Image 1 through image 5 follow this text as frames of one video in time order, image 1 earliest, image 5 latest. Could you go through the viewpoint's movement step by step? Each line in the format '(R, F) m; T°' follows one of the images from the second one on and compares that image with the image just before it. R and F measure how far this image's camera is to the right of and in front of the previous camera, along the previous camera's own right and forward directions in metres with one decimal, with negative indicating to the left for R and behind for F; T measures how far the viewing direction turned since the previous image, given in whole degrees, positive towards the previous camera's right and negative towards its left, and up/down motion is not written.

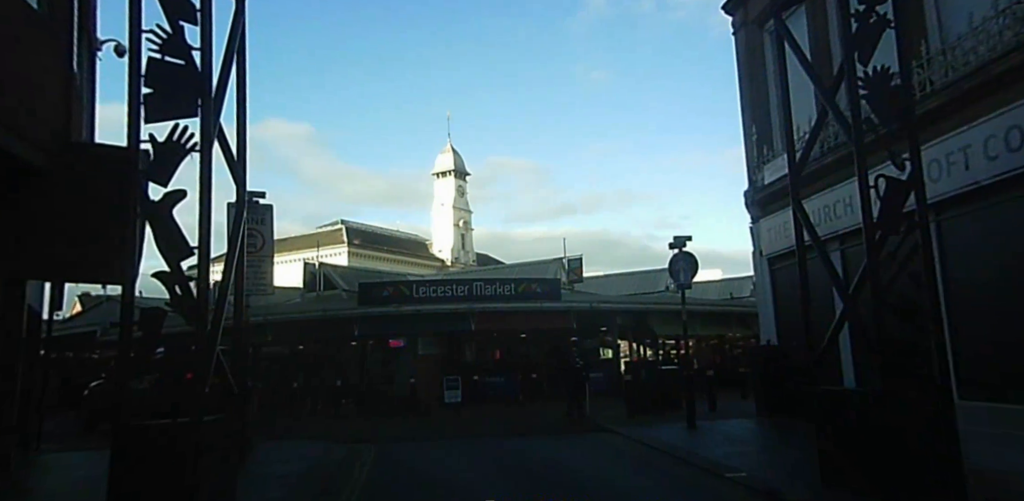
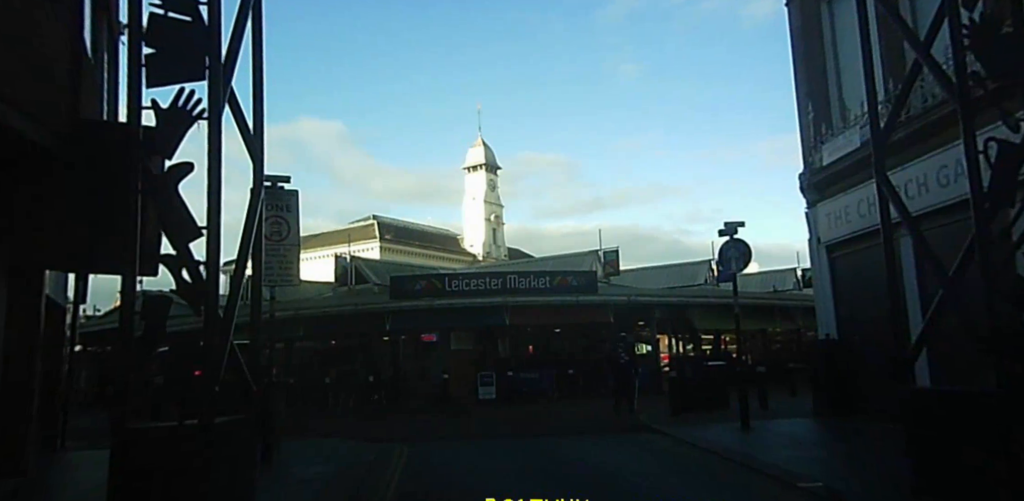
(-0.2, +0.9) m; -3°
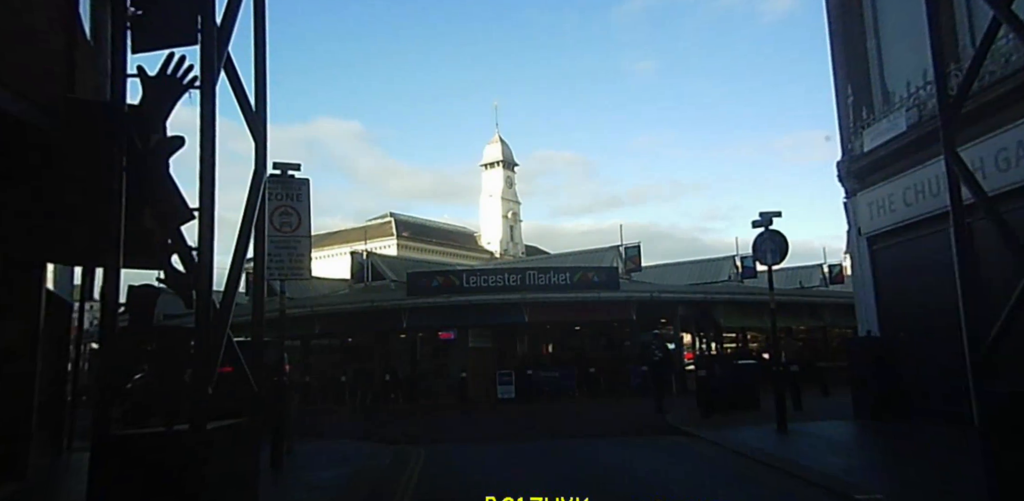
(-0.1, +0.7) m; -1°
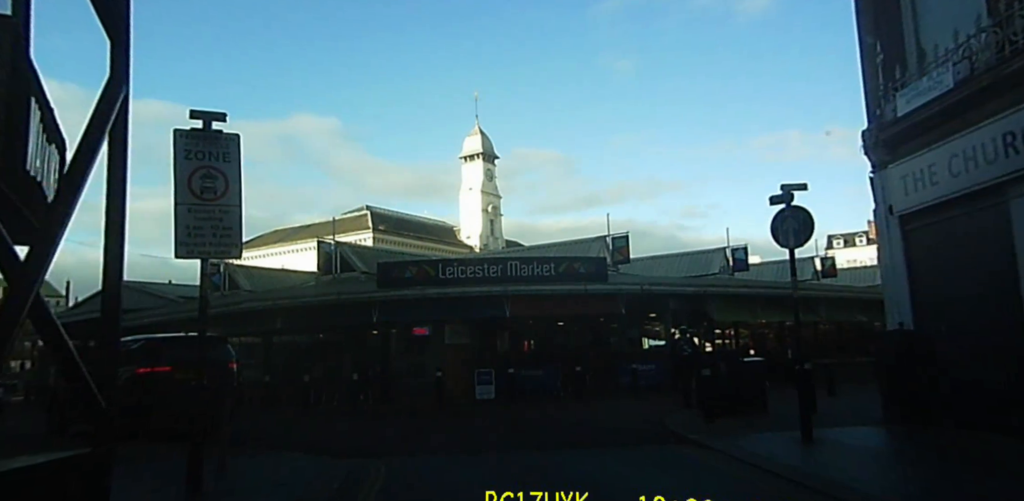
(0.0, +2.1) m; +2°
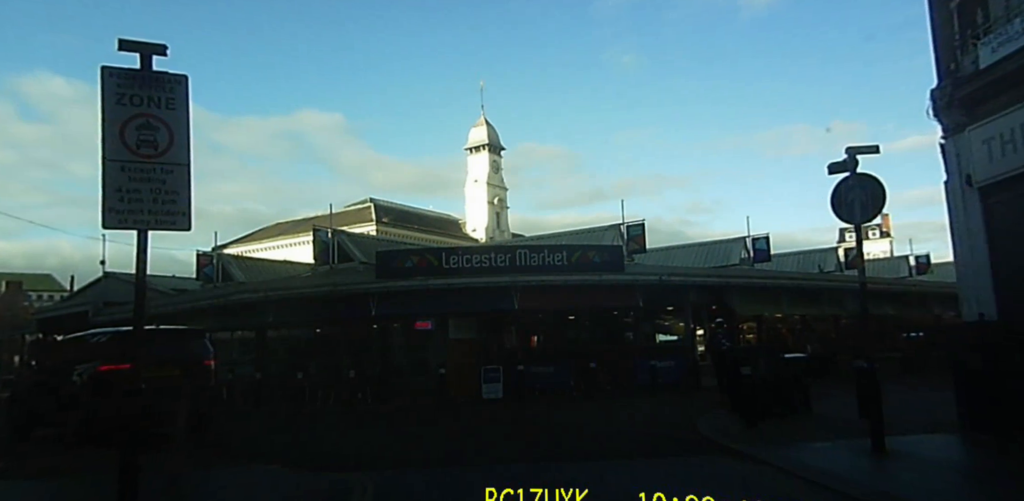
(-0.1, +1.8) m; -1°
